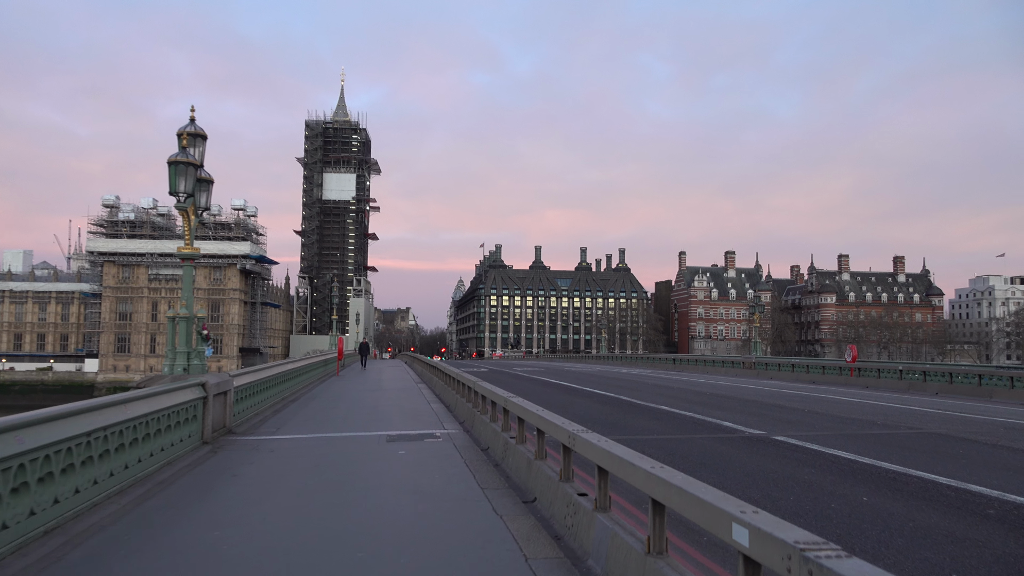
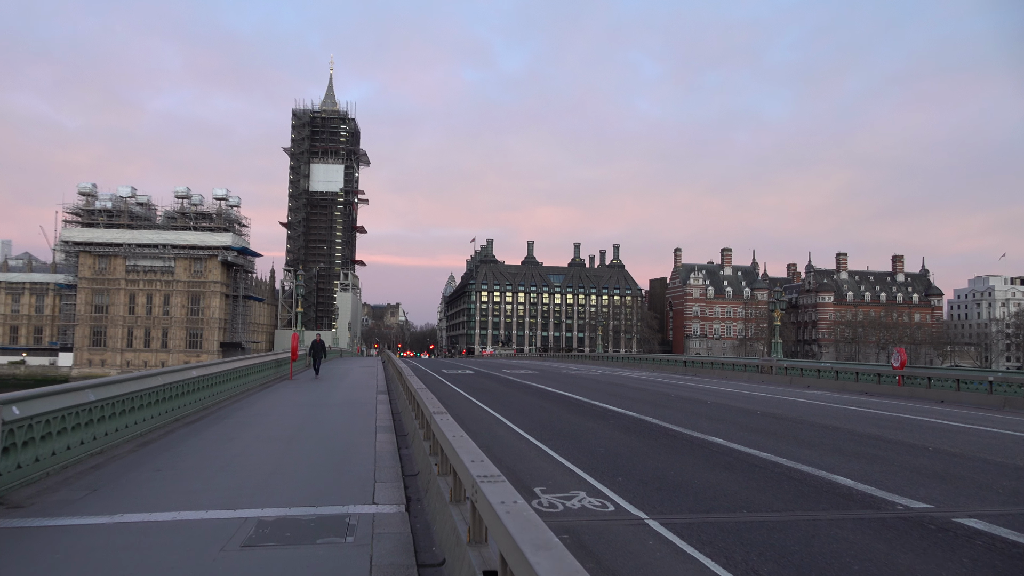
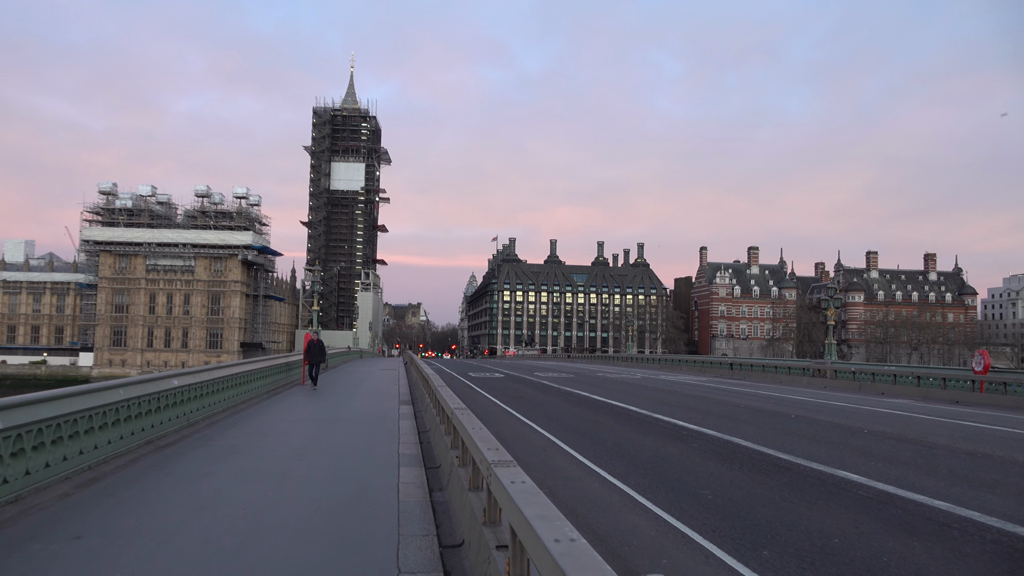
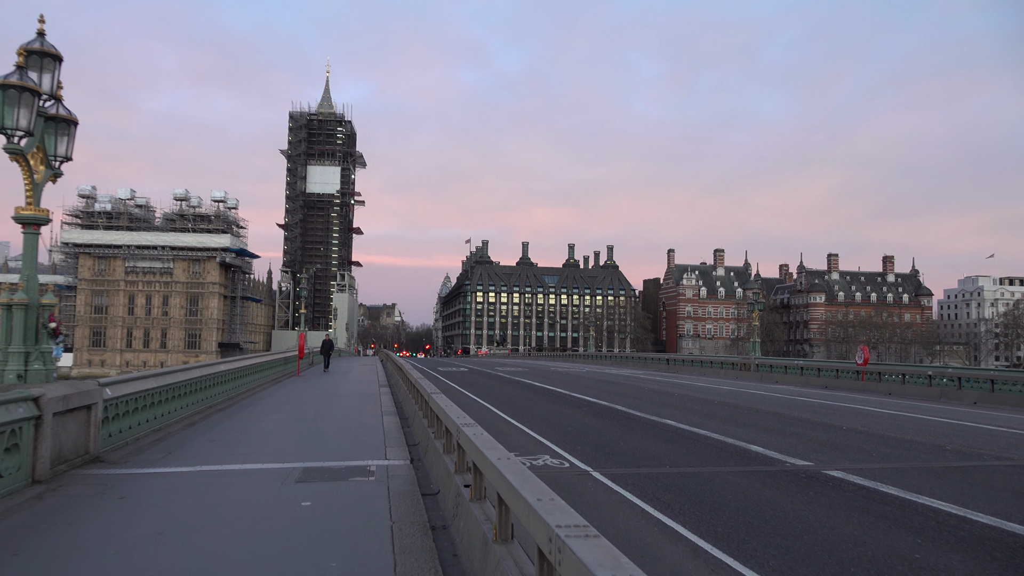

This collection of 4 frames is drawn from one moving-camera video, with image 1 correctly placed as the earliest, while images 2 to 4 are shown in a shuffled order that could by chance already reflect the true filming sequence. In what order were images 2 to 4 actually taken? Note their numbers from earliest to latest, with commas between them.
4, 2, 3
